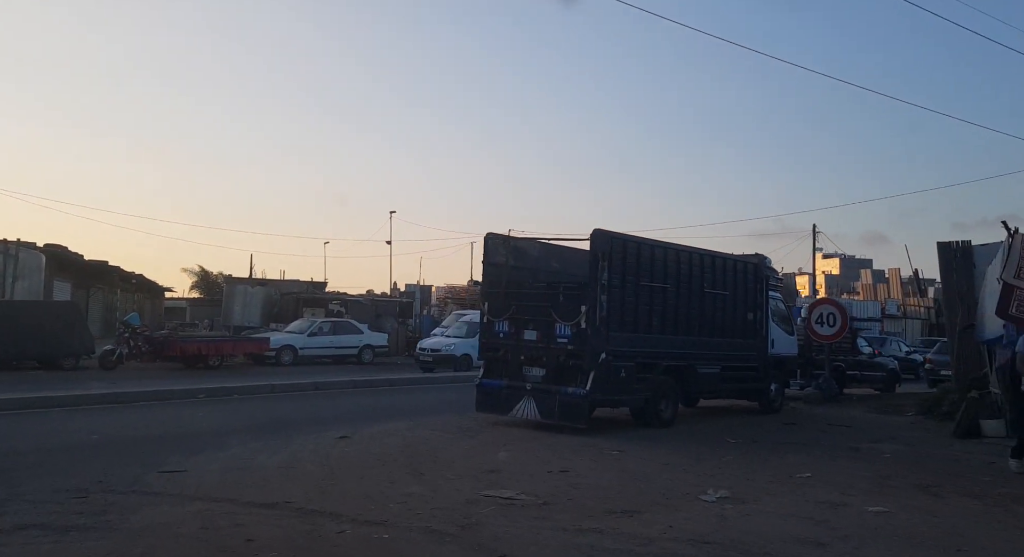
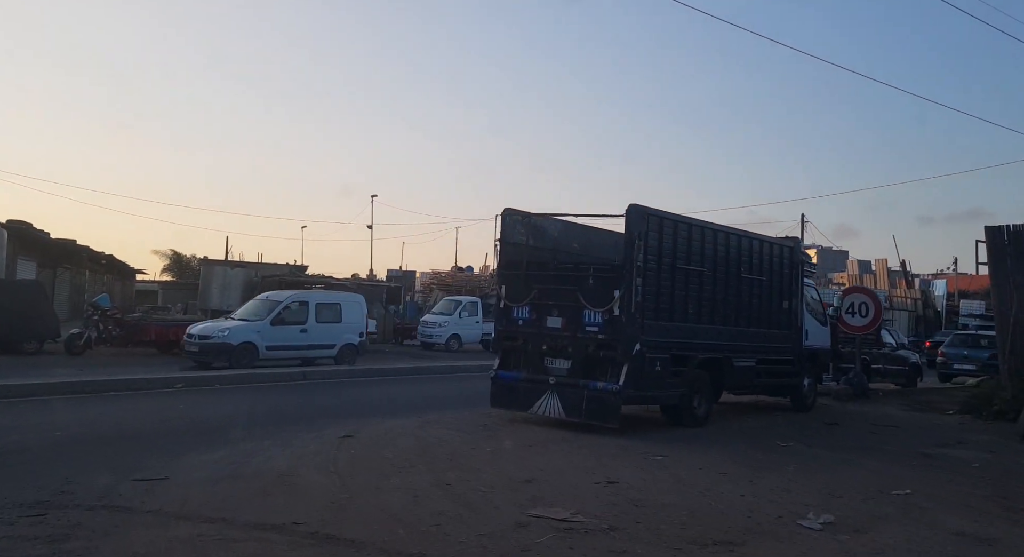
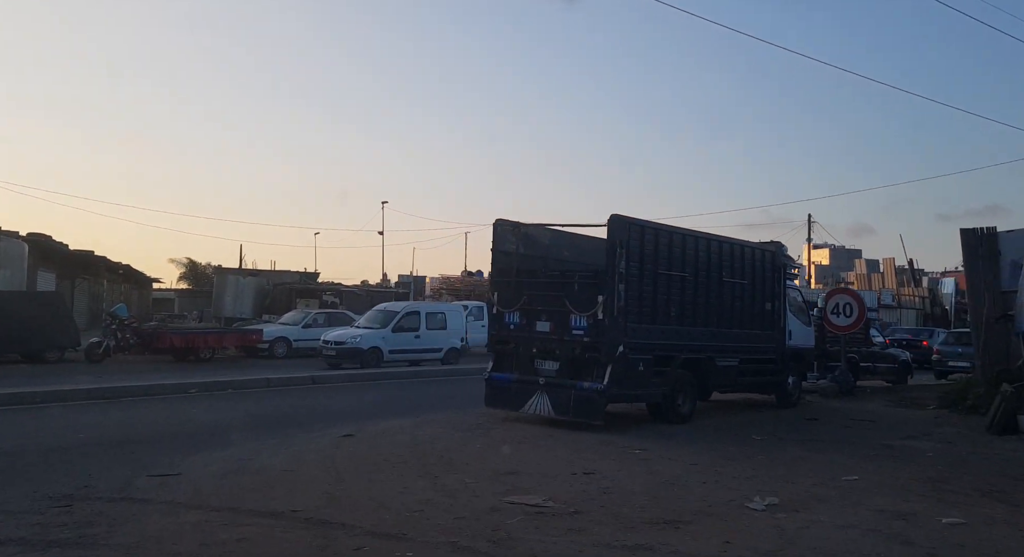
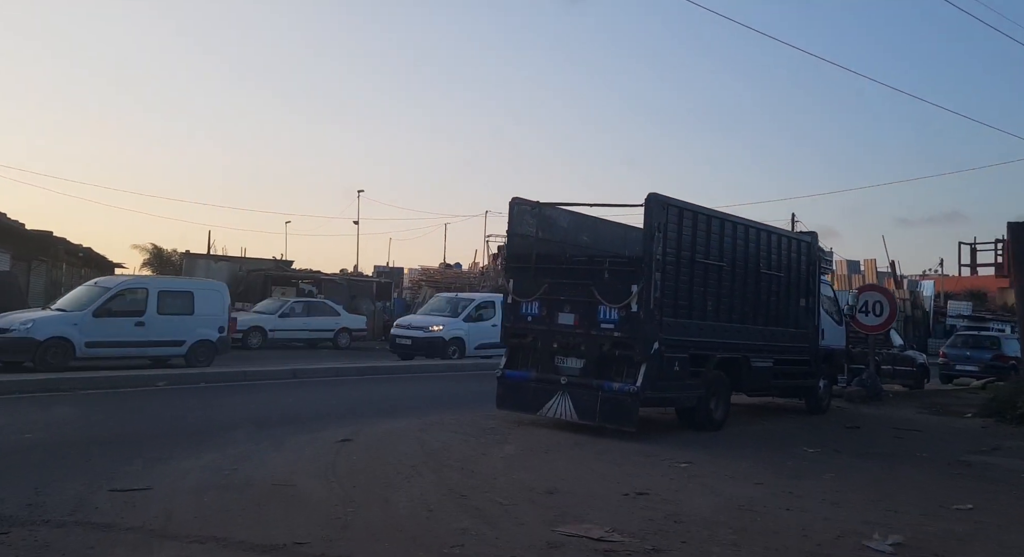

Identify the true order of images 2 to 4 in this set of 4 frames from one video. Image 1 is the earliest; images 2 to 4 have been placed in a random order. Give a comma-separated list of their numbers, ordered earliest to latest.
3, 2, 4
